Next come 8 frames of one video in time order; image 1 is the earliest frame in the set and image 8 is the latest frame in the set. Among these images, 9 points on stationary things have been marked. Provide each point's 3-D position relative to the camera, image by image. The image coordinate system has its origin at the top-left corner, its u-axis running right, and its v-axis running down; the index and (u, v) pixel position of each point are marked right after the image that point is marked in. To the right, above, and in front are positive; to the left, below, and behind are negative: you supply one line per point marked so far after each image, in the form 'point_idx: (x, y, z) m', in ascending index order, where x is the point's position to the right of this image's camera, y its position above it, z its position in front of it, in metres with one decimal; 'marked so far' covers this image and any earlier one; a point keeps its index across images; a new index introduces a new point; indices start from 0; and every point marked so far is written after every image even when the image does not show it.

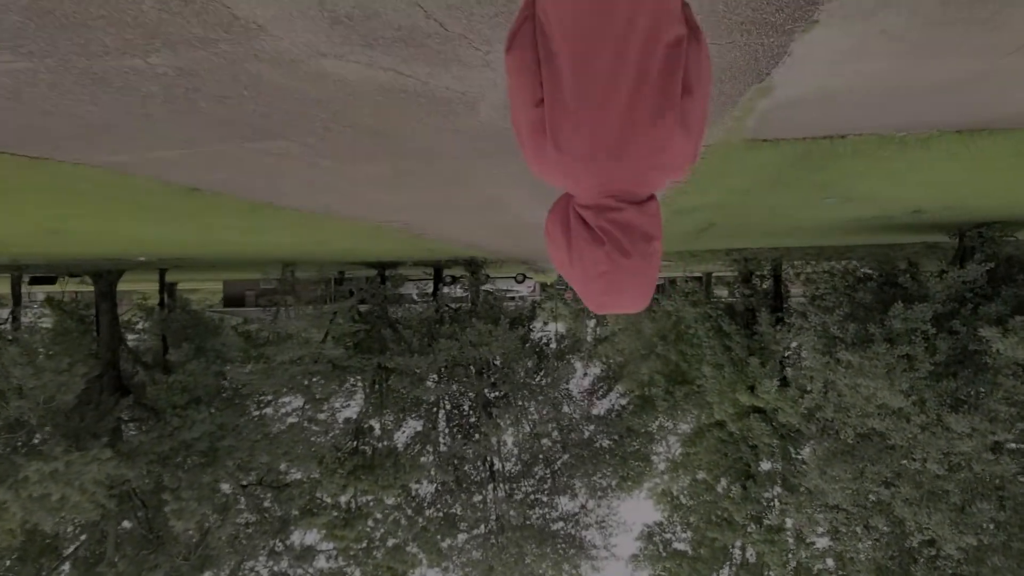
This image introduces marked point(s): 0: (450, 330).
0: (-1.1, -0.7, +15.1) m
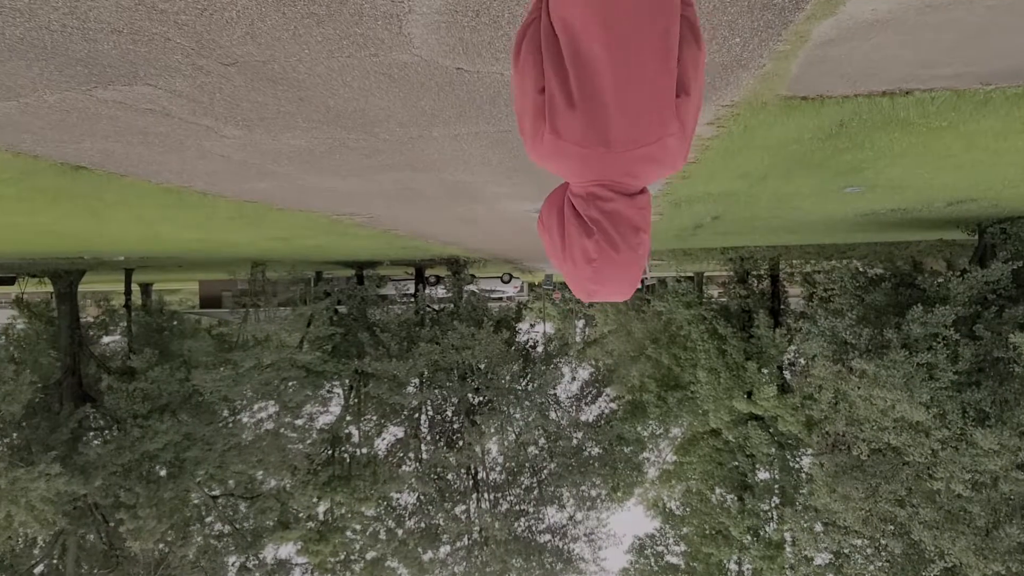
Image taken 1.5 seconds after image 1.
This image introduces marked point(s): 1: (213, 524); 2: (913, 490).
0: (-1.4, -0.8, +14.3) m
1: (-4.8, -3.8, +13.4) m
2: (+4.0, -2.0, +8.2) m
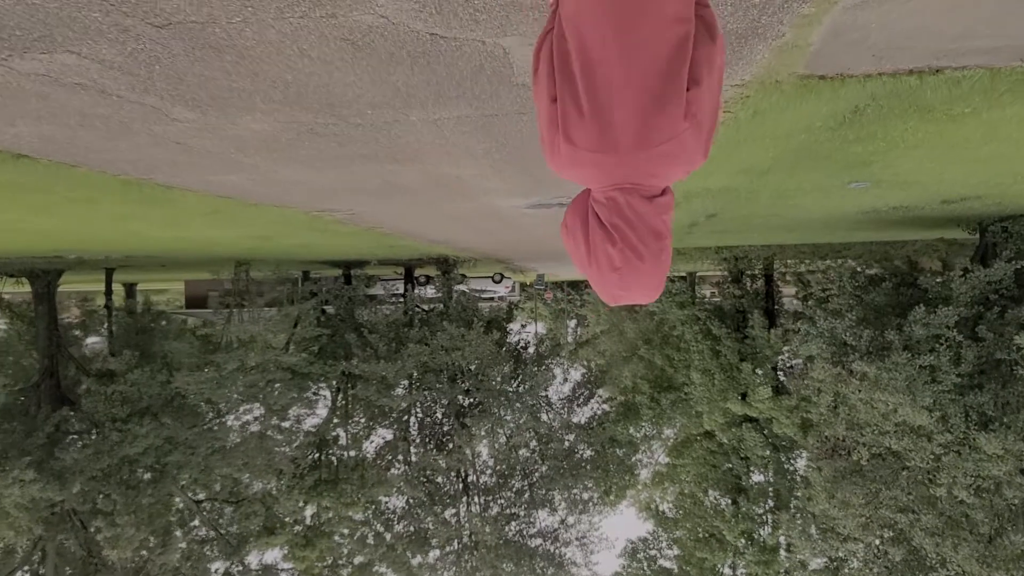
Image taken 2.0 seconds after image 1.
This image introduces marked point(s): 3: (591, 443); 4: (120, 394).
0: (-1.5, -0.8, +14.0) m
1: (-5.0, -3.8, +13.1) m
2: (+3.9, -2.0, +8.0) m
3: (+1.4, -2.7, +14.6) m
4: (-5.6, -1.5, +12.1) m
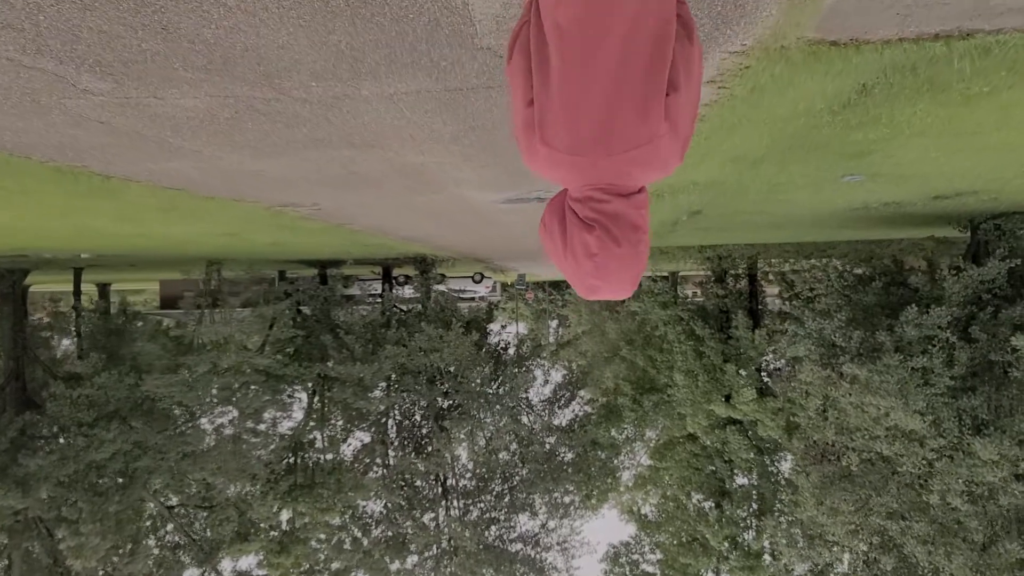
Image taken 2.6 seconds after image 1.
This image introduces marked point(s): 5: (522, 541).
0: (-1.9, -0.8, +13.6) m
1: (-5.3, -3.8, +12.6) m
2: (+3.7, -2.0, +7.8) m
3: (+1.0, -2.7, +14.3) m
4: (-5.9, -1.5, +11.6) m
5: (+0.2, -4.2, +13.9) m
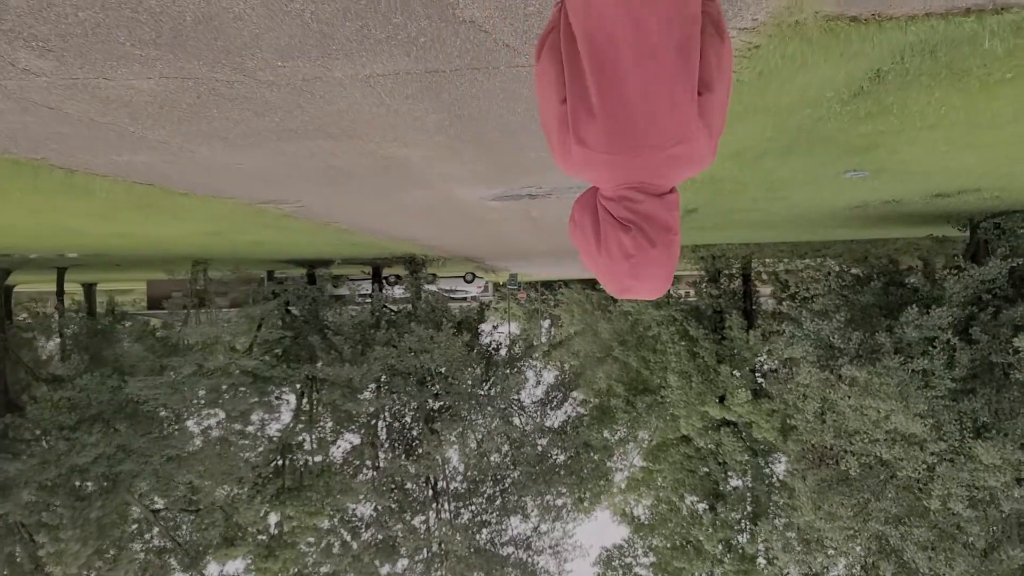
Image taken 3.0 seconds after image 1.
0: (-2.0, -0.8, +13.4) m
1: (-5.4, -3.8, +12.4) m
2: (+3.6, -2.0, +7.6) m
3: (+0.9, -2.7, +14.1) m
4: (-6.1, -1.5, +11.4) m
5: (0.0, -4.2, +13.7) m
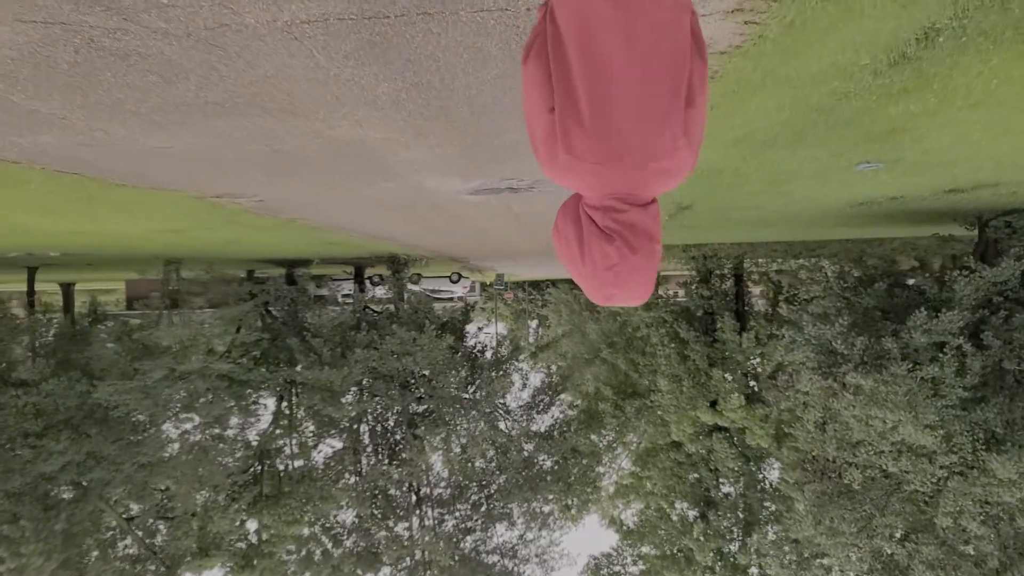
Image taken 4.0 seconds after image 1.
0: (-2.2, -0.8, +12.9) m
1: (-5.6, -3.8, +11.8) m
2: (+3.5, -2.0, +7.2) m
3: (+0.6, -2.7, +13.6) m
4: (-6.3, -1.5, +10.8) m
5: (-0.2, -4.2, +13.2) m
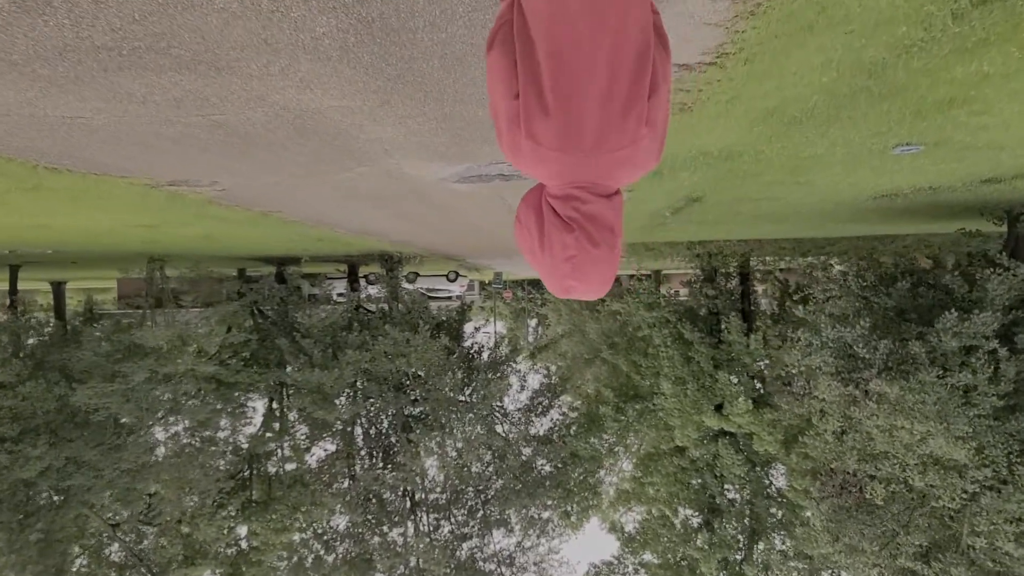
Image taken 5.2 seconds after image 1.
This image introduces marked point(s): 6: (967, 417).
0: (-2.3, -0.7, +12.4) m
1: (-5.7, -3.8, +11.3) m
2: (+3.4, -2.0, +6.7) m
3: (+0.6, -2.7, +13.1) m
4: (-6.3, -1.5, +10.3) m
5: (-0.2, -4.2, +12.7) m
6: (+3.3, -0.9, +6.1) m
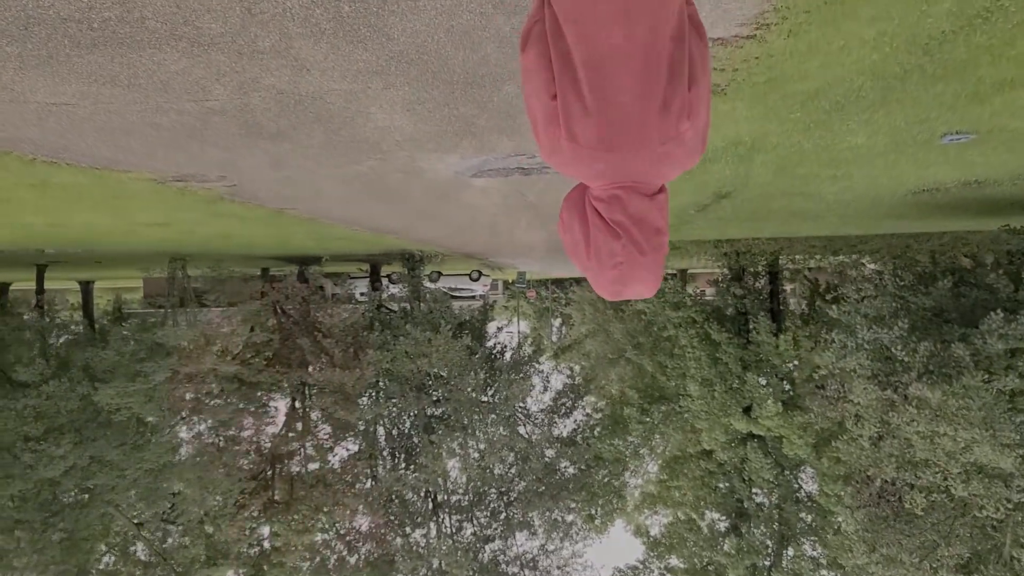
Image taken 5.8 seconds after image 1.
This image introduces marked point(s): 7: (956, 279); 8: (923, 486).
0: (-1.9, -0.7, +12.3) m
1: (-5.3, -3.8, +11.3) m
2: (+3.6, -2.0, +6.4) m
3: (+0.9, -2.7, +12.9) m
4: (-6.0, -1.5, +10.3) m
5: (+0.1, -4.2, +12.5) m
6: (+3.5, -0.9, +5.8) m
7: (+3.7, +0.1, +7.0) m
8: (+3.3, -1.6, +6.6) m
